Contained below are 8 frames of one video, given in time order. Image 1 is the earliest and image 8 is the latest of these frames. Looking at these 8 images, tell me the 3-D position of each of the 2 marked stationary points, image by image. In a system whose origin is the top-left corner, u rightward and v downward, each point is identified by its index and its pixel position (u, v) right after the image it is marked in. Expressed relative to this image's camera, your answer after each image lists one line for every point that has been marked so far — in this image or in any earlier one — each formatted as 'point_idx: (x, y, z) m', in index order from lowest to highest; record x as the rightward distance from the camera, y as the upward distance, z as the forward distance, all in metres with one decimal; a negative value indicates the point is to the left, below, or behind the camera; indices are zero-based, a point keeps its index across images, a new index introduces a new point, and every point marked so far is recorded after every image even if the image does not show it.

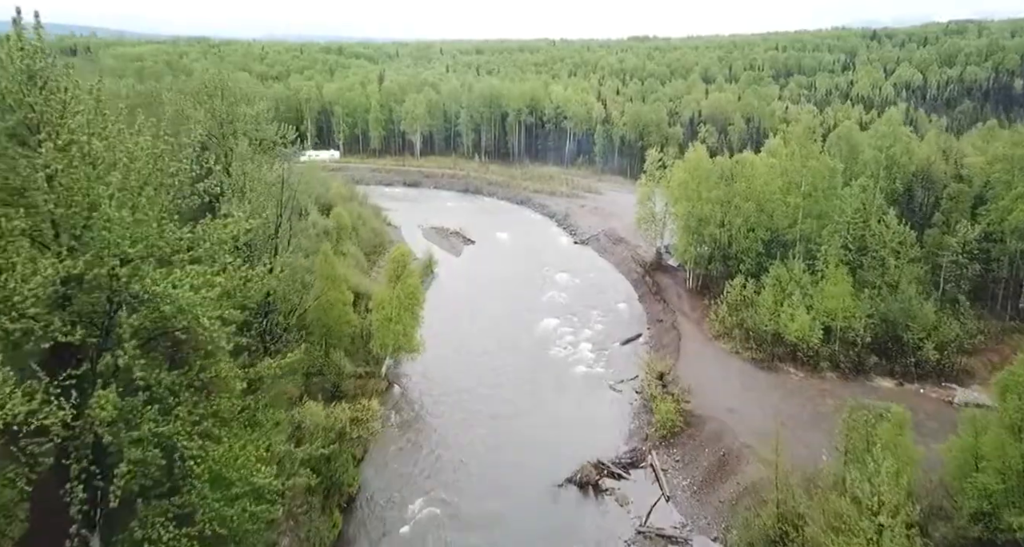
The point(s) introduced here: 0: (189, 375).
0: (-7.6, -2.4, +17.4) m
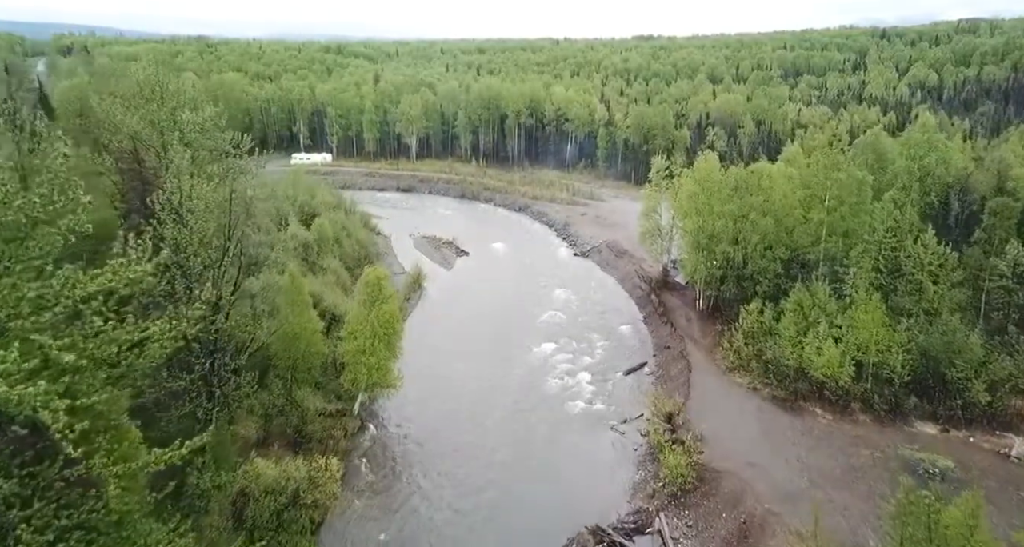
0: (-8.2, -3.6, +13.0) m
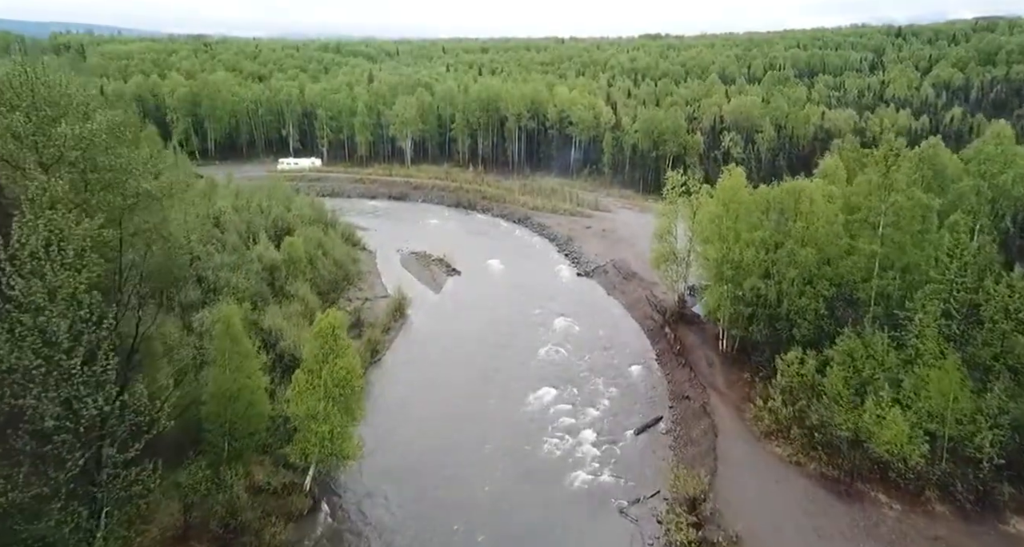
0: (-8.9, -5.3, +6.6) m
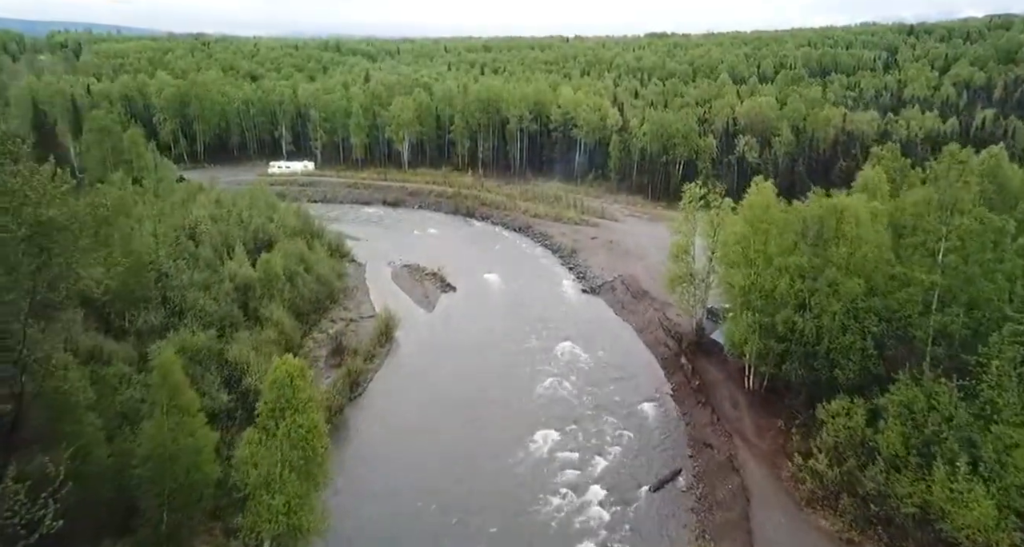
0: (-9.2, -6.5, +1.9) m
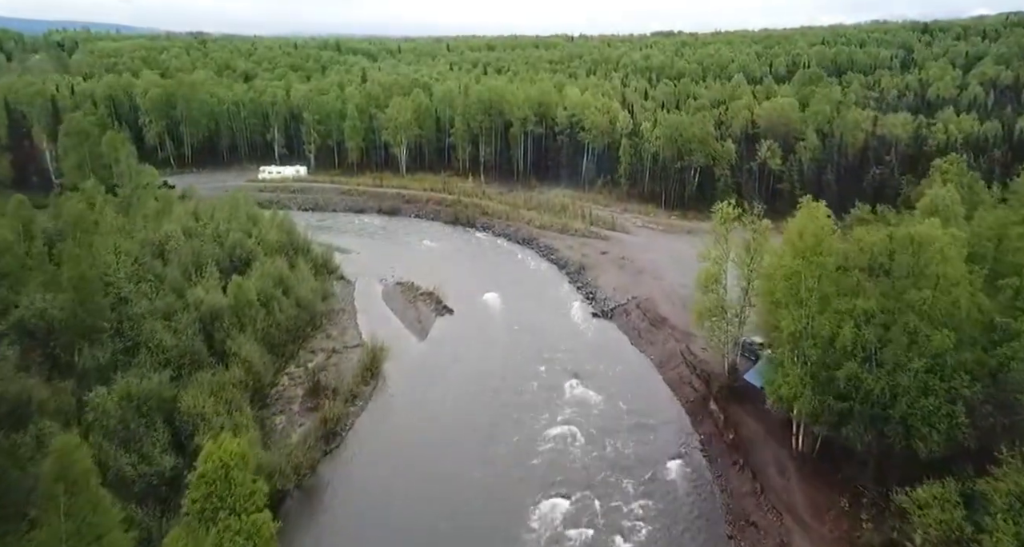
0: (-9.3, -8.0, -3.5) m
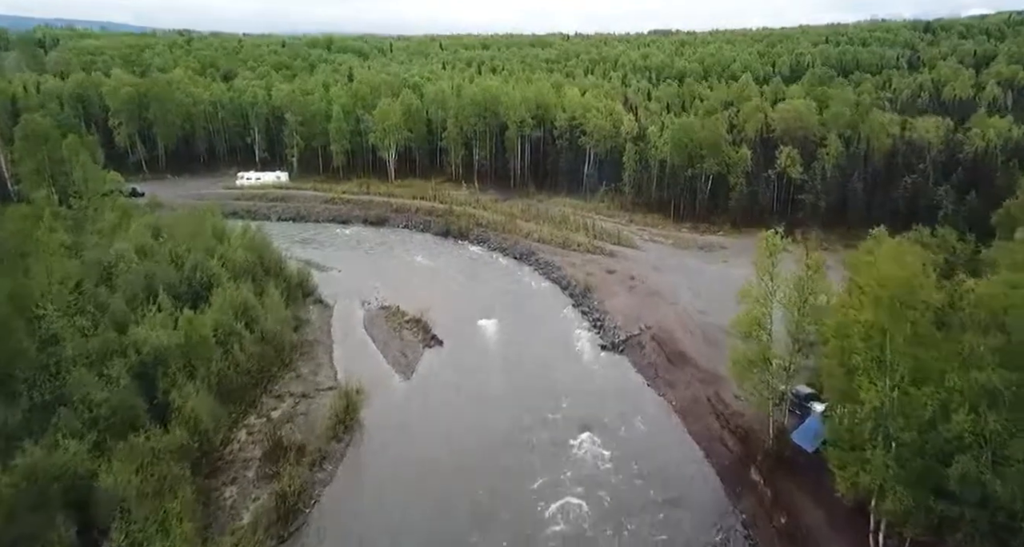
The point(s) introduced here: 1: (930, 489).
0: (-9.0, -9.6, -9.6) m
1: (+11.0, -5.6, +19.4) m
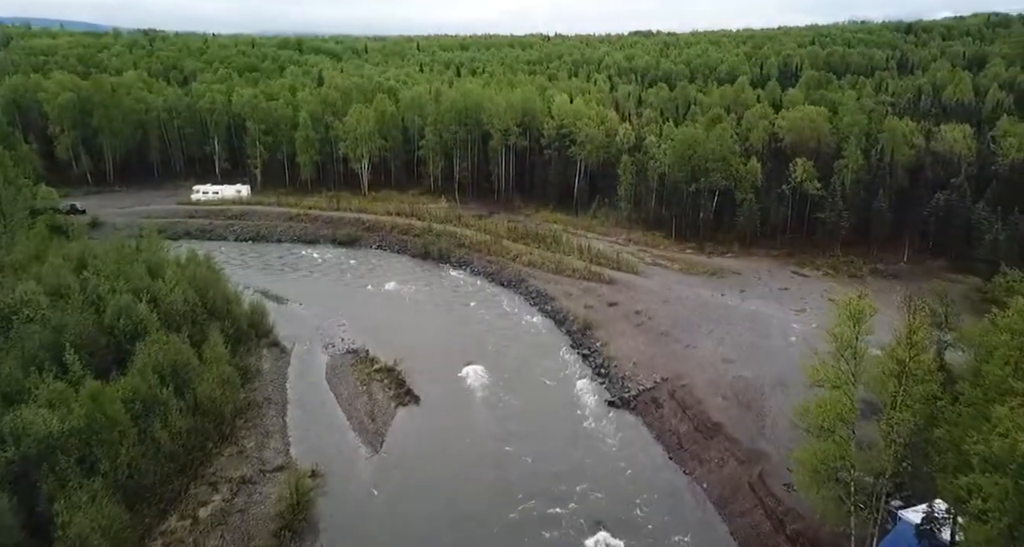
0: (-7.9, -11.8, -17.0) m
1: (+11.2, -7.7, +12.6) m
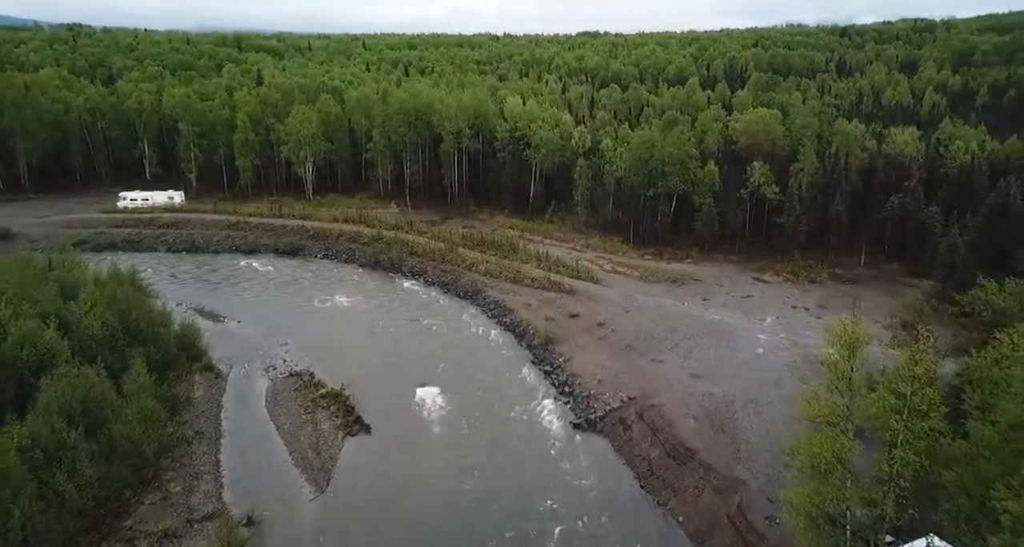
0: (-6.2, -12.6, -20.0) m
1: (+10.8, -8.3, +10.7) m
